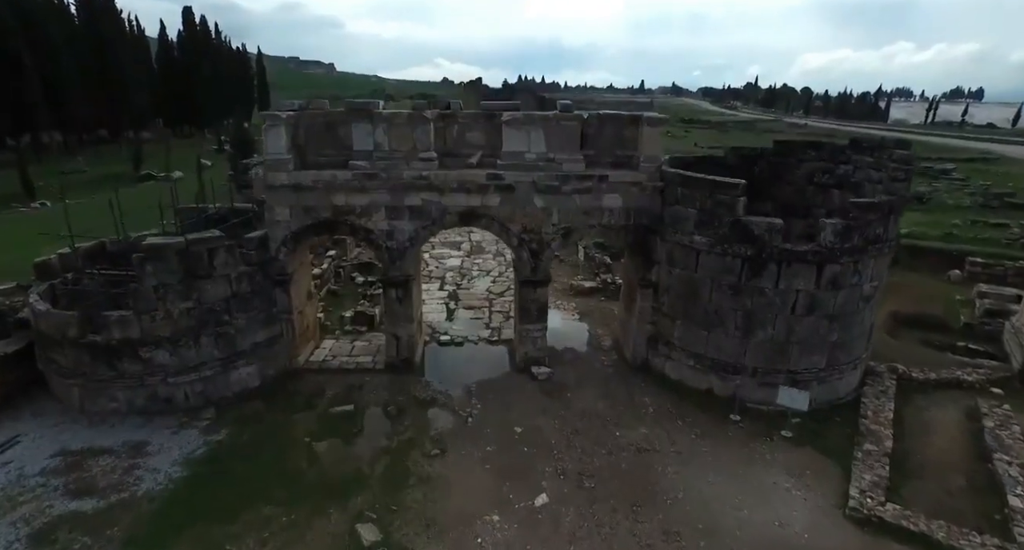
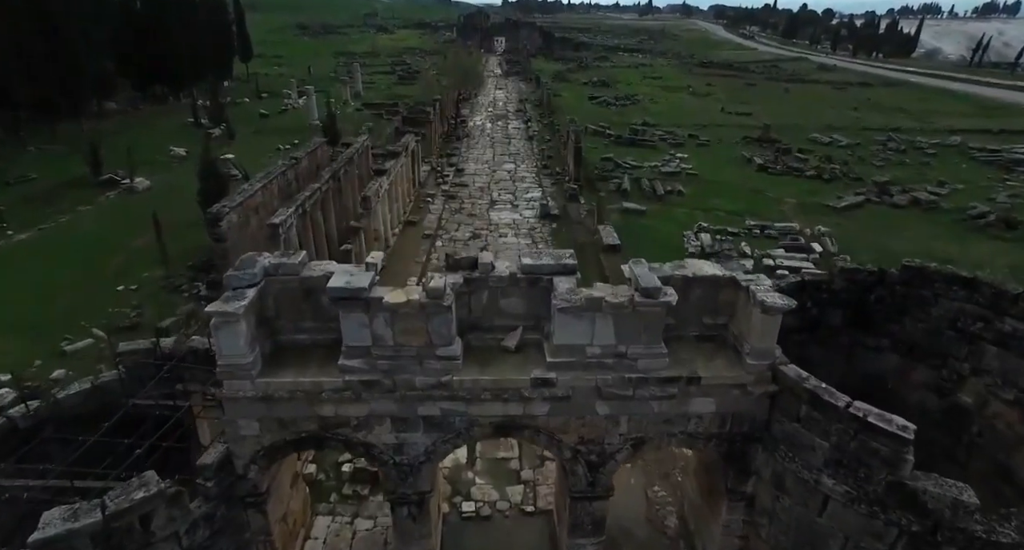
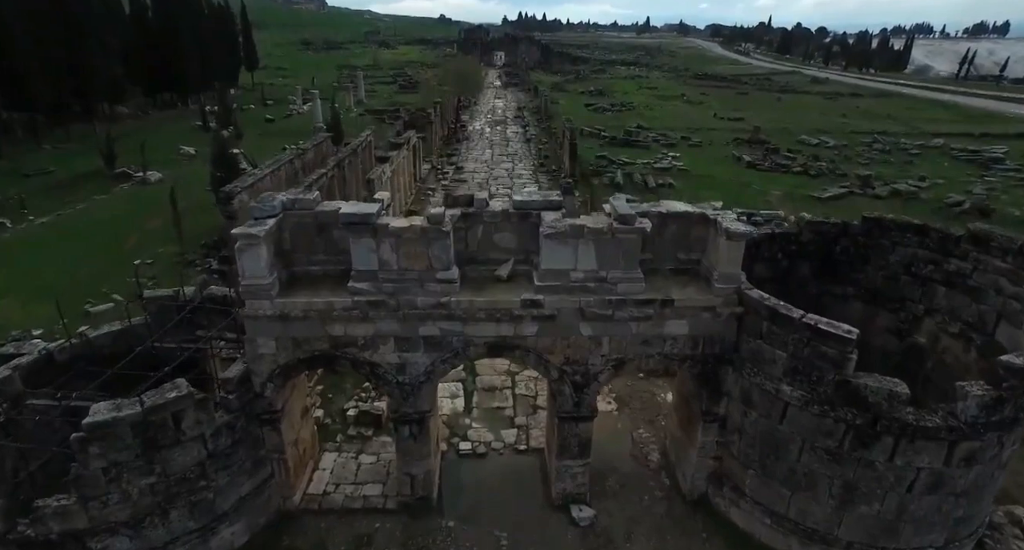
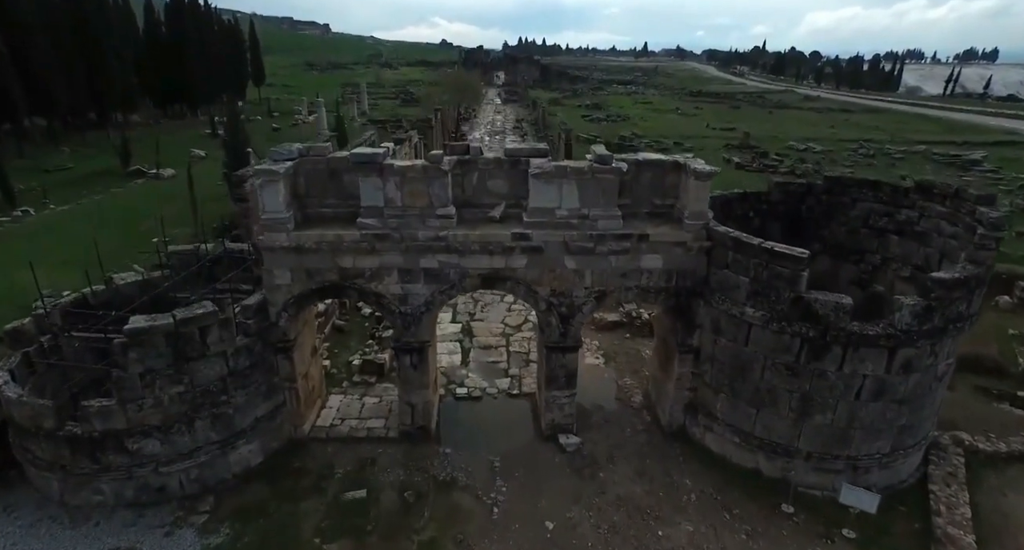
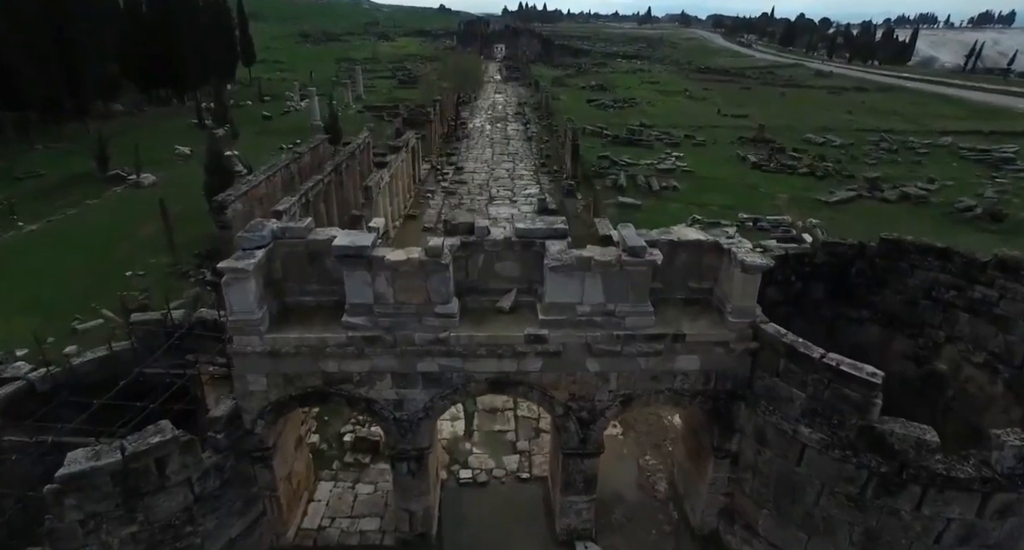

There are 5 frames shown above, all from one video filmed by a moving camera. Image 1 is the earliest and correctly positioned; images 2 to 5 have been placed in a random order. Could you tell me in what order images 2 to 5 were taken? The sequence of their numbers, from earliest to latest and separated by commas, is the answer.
4, 3, 5, 2
